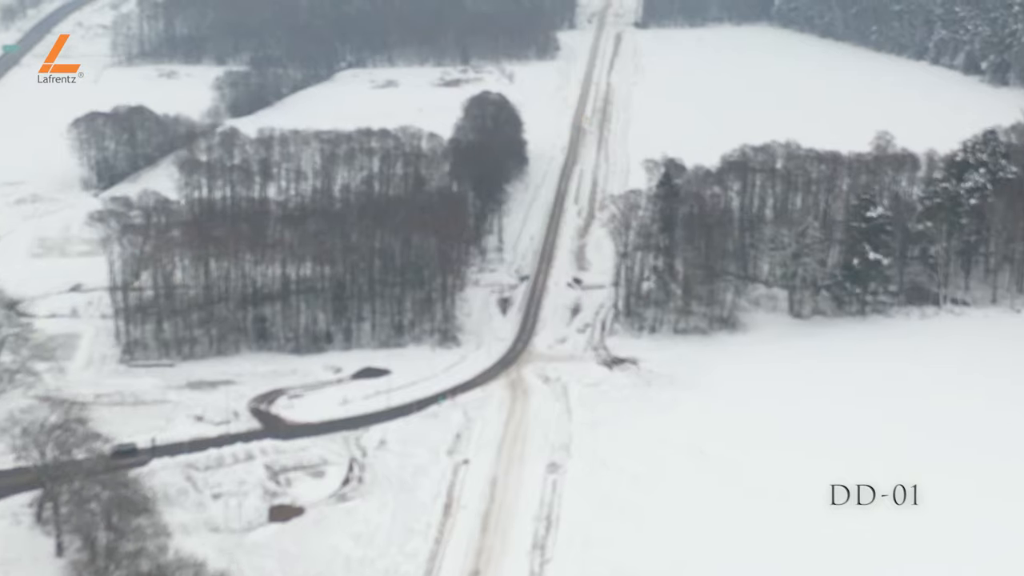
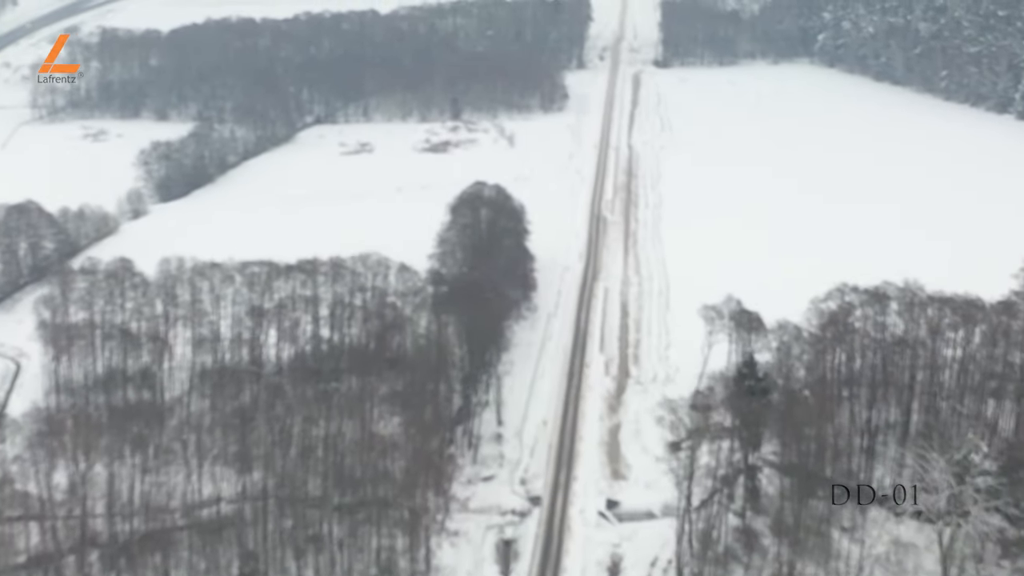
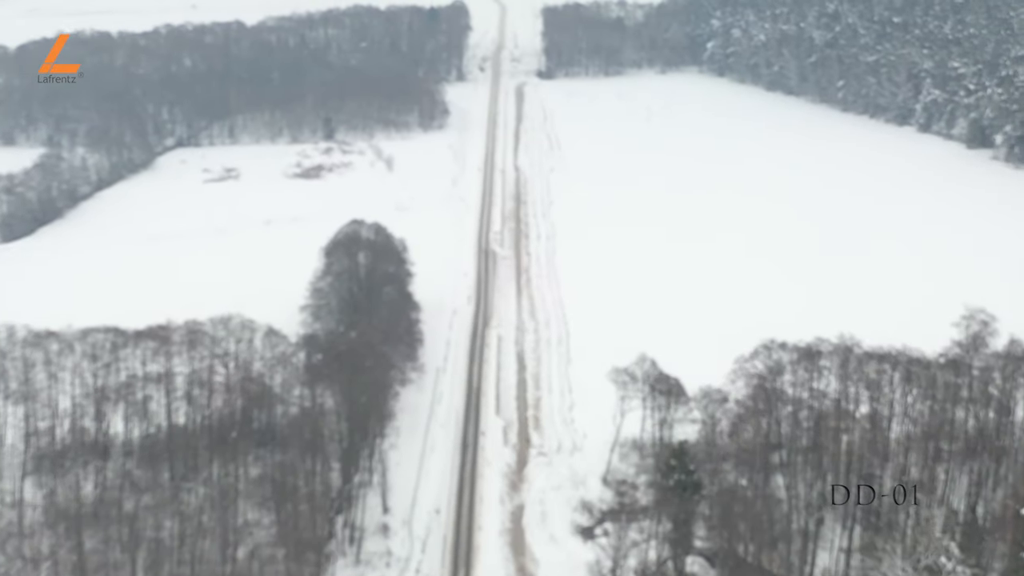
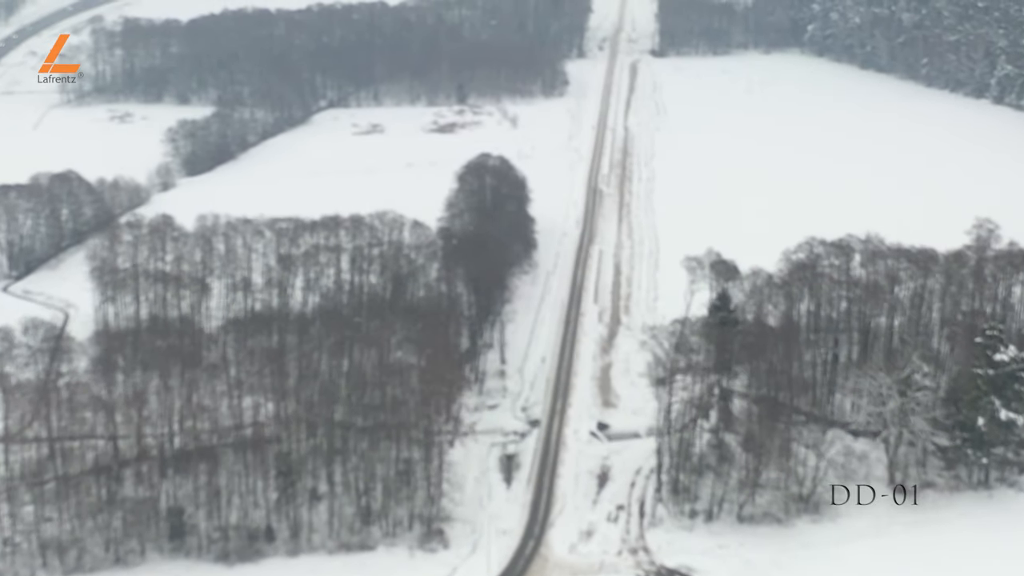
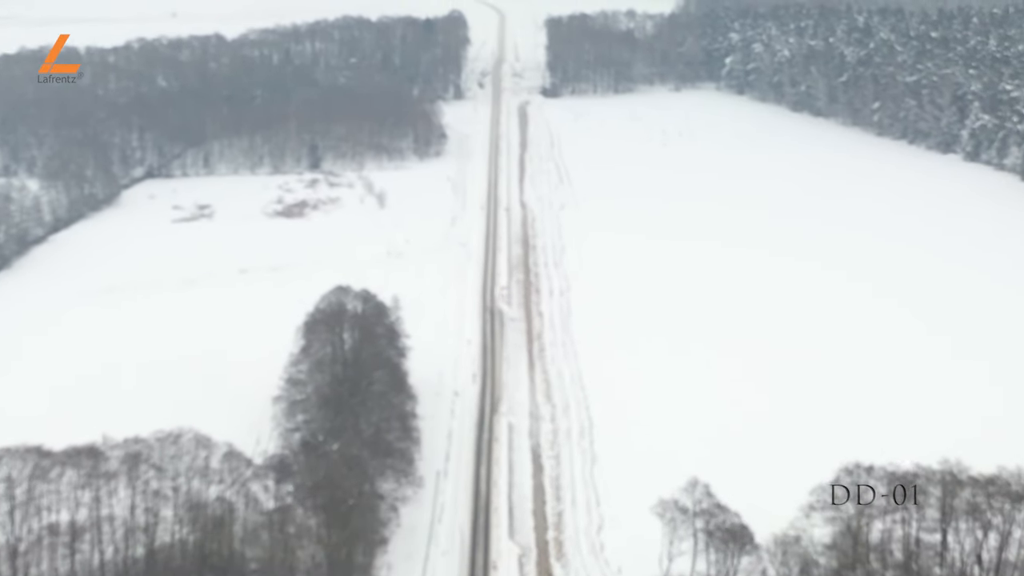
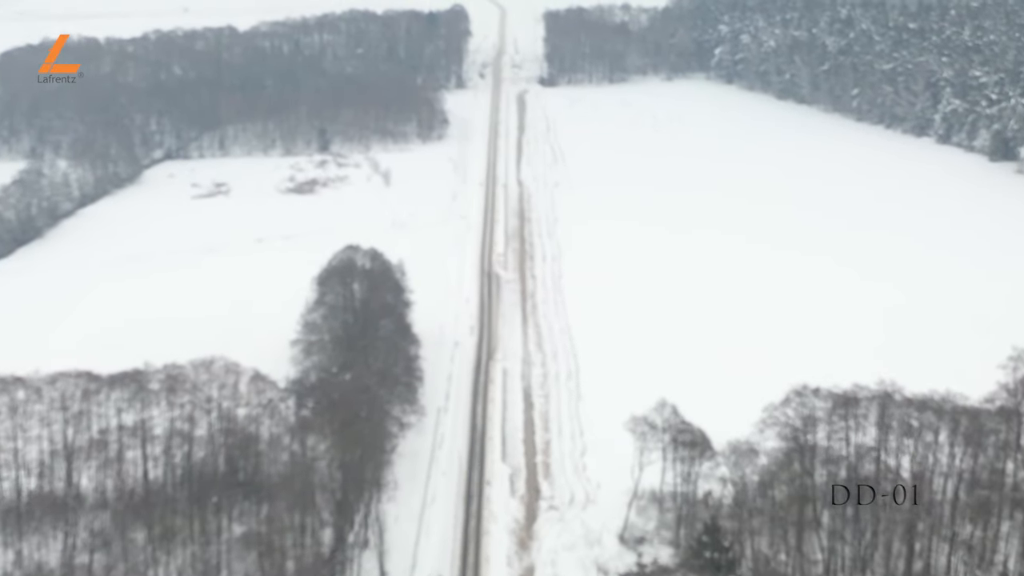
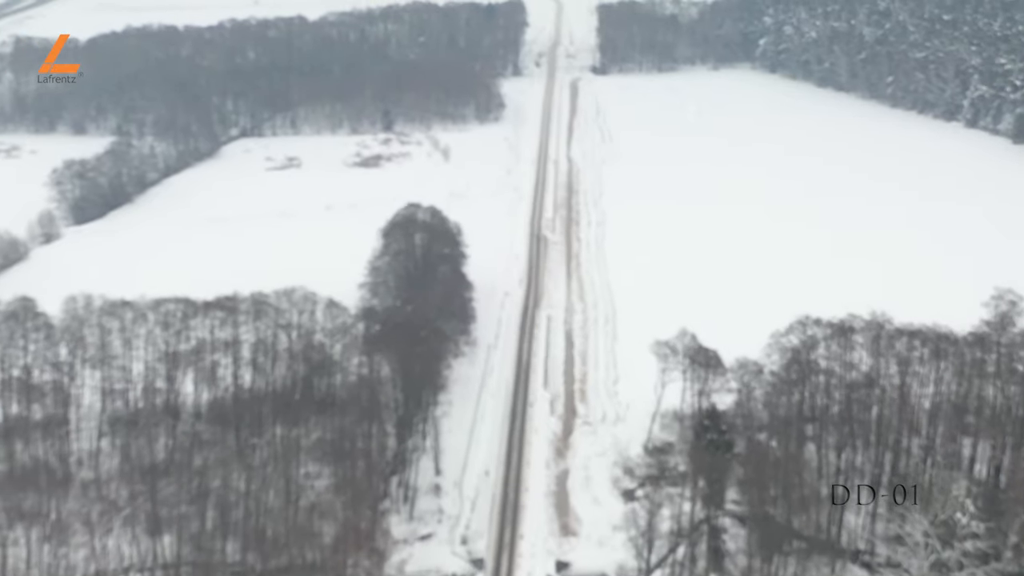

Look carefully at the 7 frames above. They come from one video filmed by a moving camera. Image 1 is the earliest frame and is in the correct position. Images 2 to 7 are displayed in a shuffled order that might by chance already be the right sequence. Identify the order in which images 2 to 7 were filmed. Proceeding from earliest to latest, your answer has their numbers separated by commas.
4, 2, 7, 3, 6, 5
